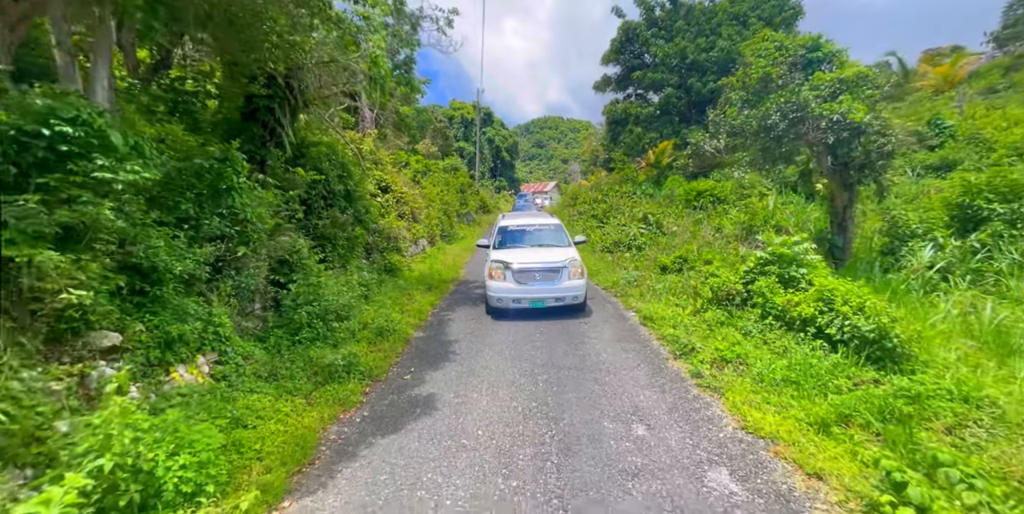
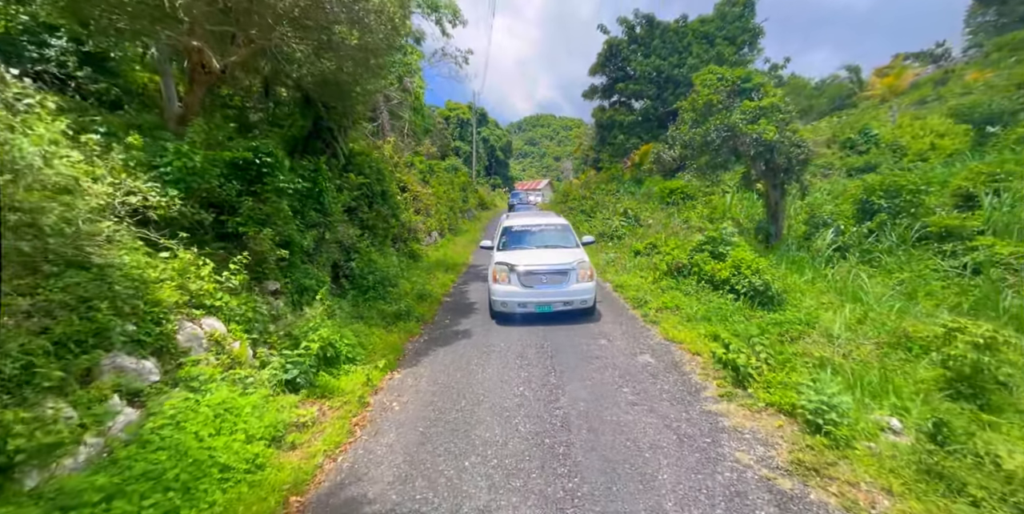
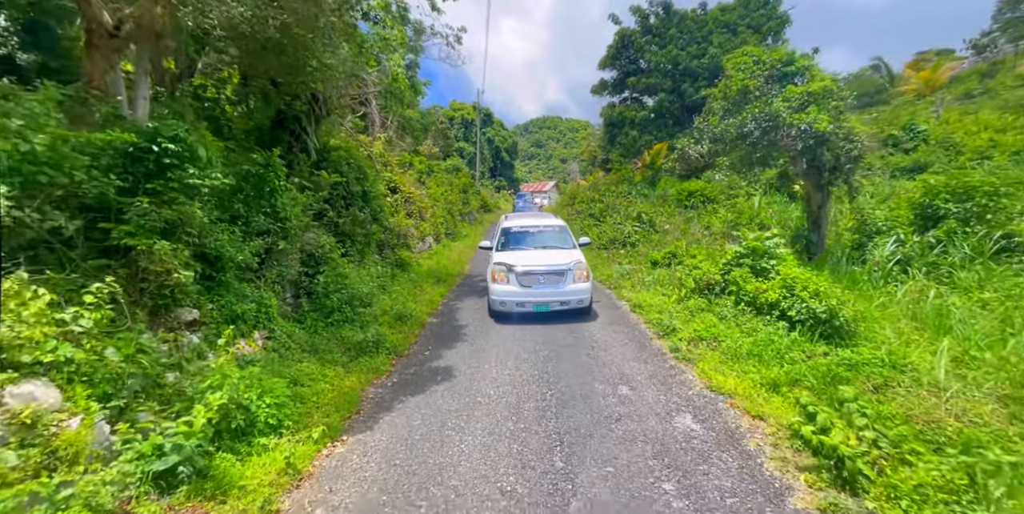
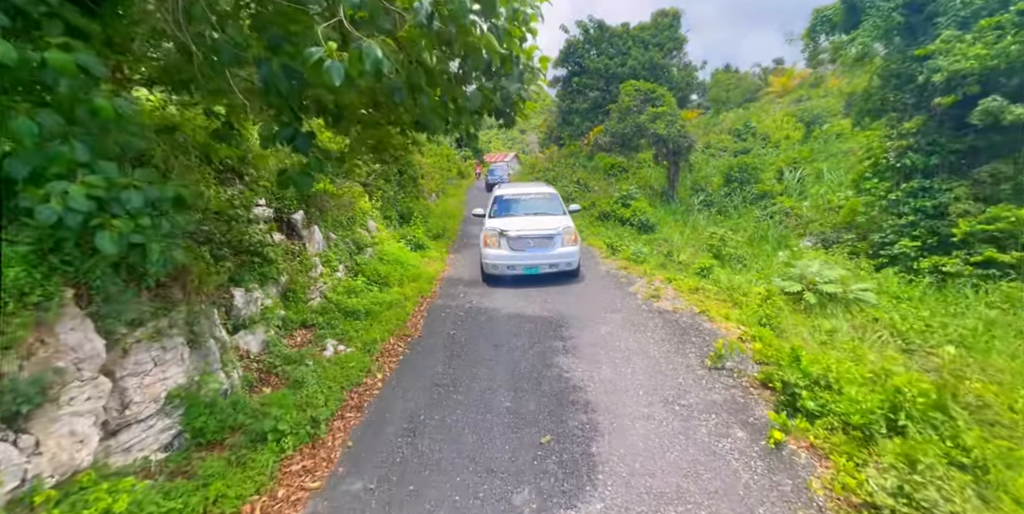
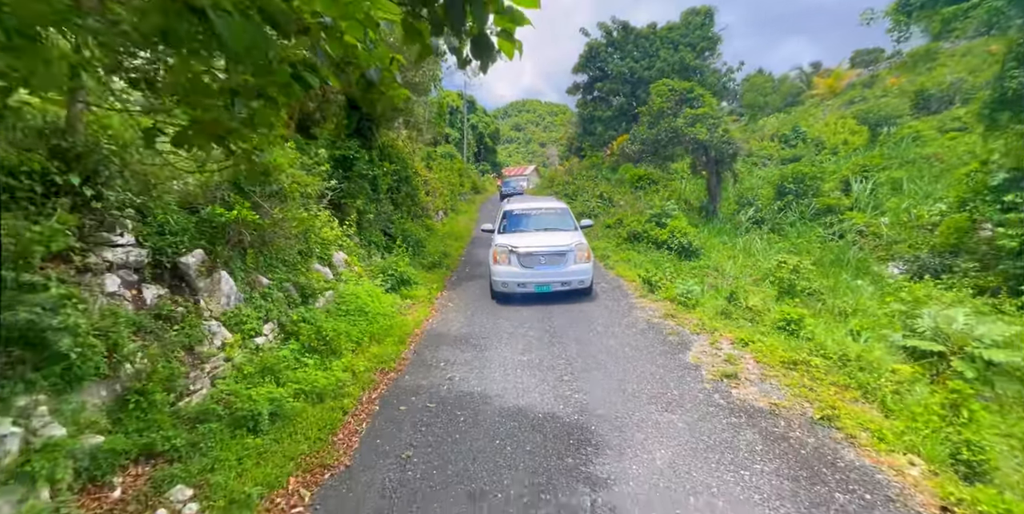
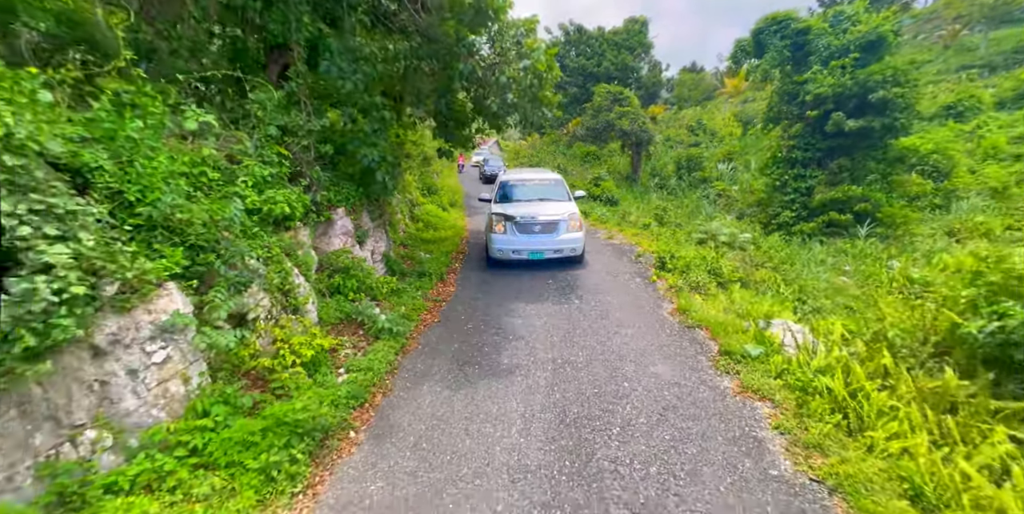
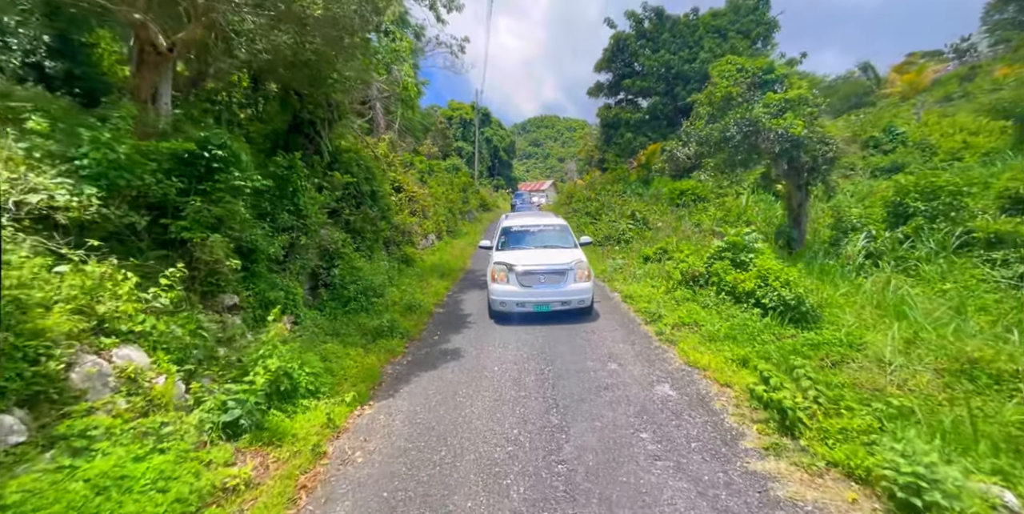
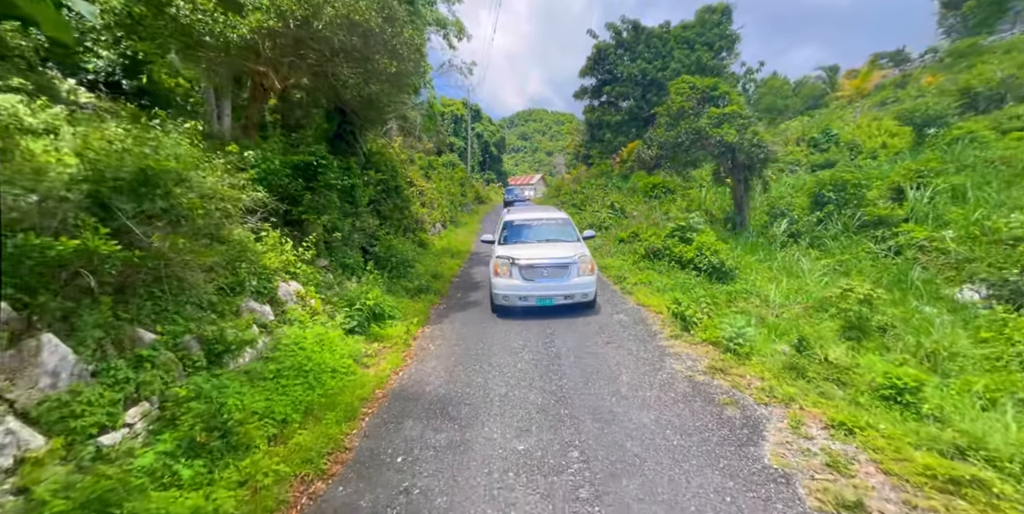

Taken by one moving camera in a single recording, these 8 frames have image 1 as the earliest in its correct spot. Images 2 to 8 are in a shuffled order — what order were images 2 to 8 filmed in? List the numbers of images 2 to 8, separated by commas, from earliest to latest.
3, 7, 2, 8, 5, 4, 6
